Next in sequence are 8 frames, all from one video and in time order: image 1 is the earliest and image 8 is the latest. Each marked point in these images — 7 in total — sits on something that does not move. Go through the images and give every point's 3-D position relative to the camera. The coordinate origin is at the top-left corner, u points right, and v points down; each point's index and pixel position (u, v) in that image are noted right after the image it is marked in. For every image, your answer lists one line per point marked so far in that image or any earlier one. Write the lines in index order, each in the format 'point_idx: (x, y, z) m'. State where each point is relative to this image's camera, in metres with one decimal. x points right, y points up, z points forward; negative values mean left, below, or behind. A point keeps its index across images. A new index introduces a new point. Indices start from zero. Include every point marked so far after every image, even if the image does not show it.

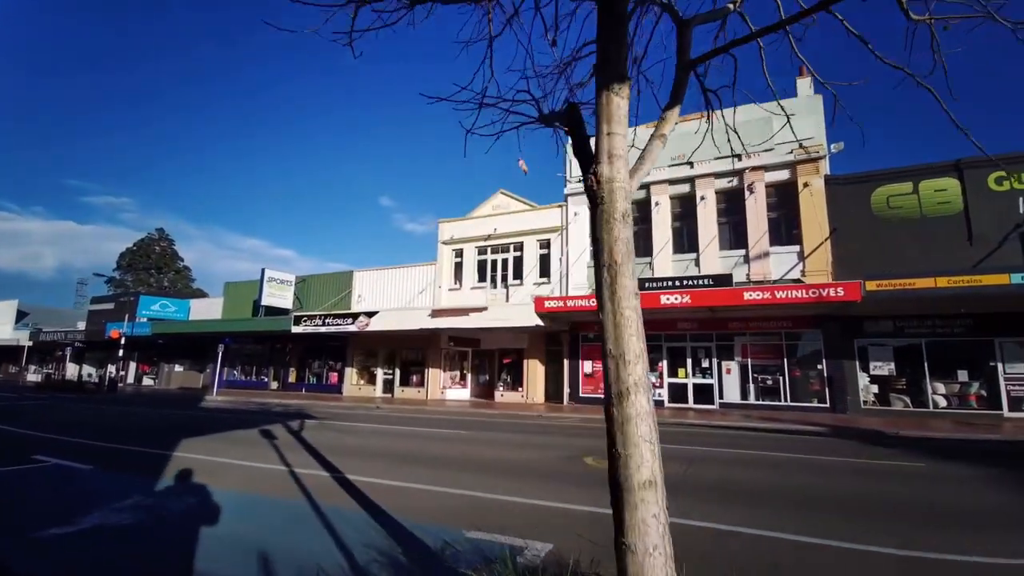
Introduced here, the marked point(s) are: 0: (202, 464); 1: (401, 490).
0: (-3.3, -1.9, +6.0) m
1: (-0.9, -1.9, +5.2) m
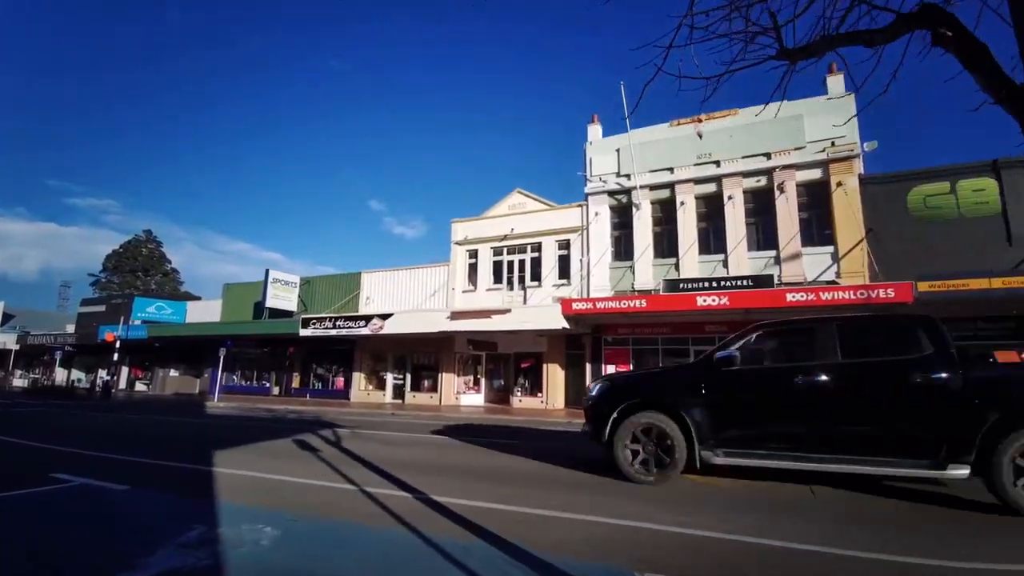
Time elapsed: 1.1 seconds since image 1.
0: (-2.4, -1.8, +5.3) m
1: (0.0, -1.9, +4.5) m
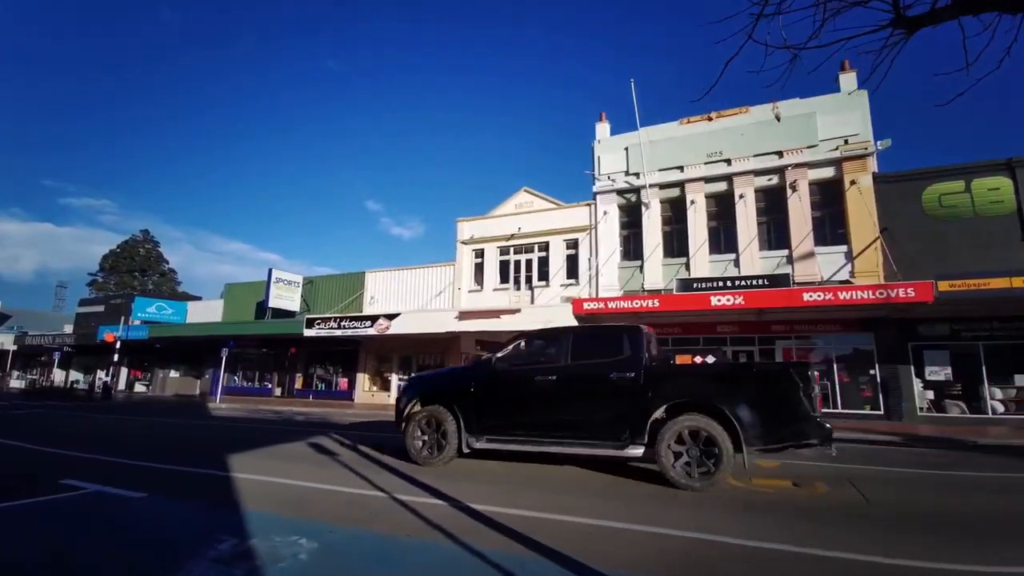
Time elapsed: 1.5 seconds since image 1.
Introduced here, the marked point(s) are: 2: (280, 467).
0: (-2.1, -1.8, +5.1) m
1: (+0.3, -1.8, +4.3) m
2: (-2.6, -2.1, +6.5) m
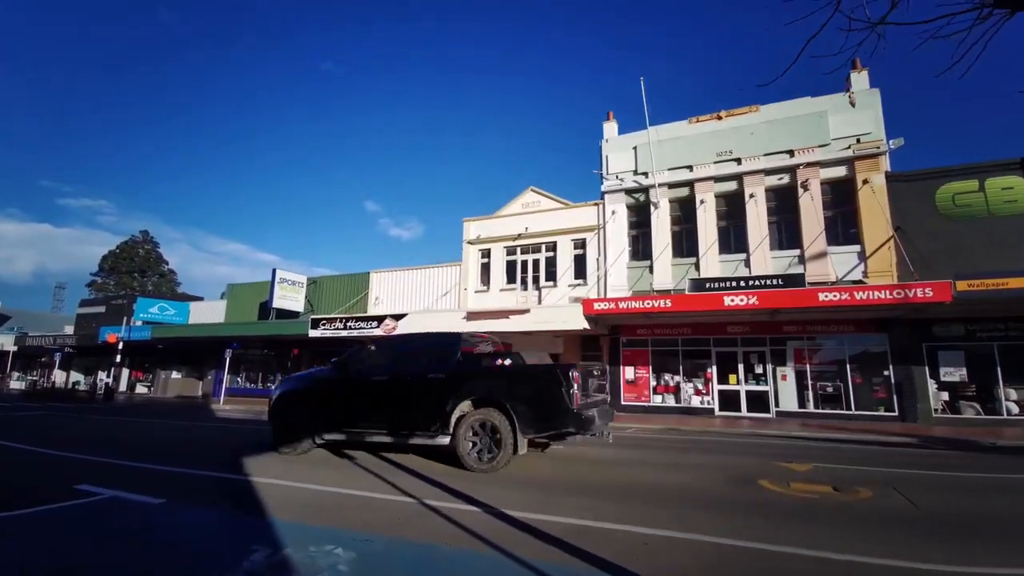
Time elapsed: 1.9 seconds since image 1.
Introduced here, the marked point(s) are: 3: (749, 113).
0: (-1.8, -1.8, +4.9) m
1: (+0.6, -1.8, +4.1) m
2: (-2.4, -2.0, +6.4) m
3: (+6.8, +5.0, +16.2) m
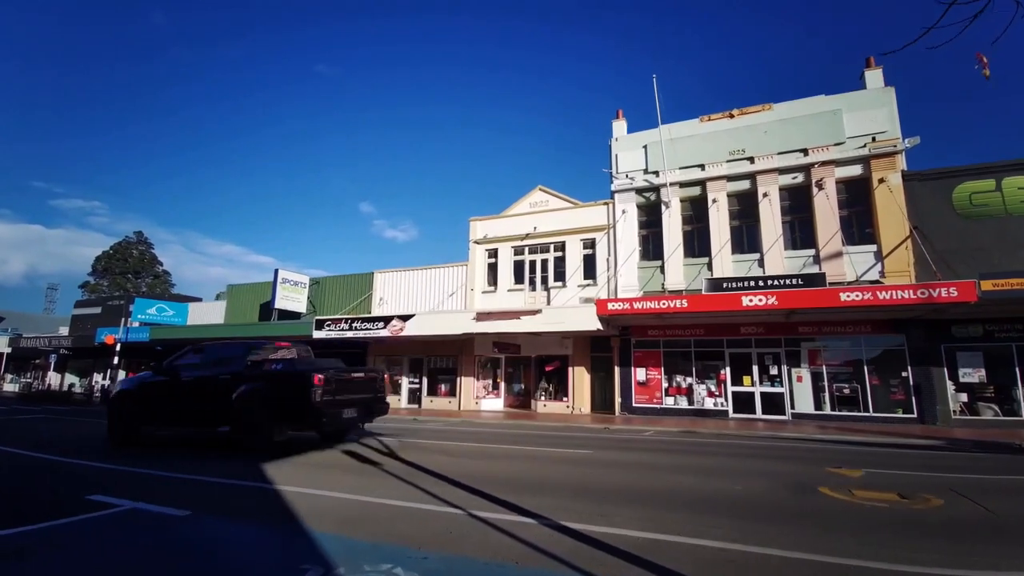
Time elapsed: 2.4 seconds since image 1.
0: (-1.4, -1.8, +4.6) m
1: (+1.0, -1.8, +3.8) m
2: (-2.0, -2.0, +6.0) m
3: (+7.1, +5.0, +16.0) m
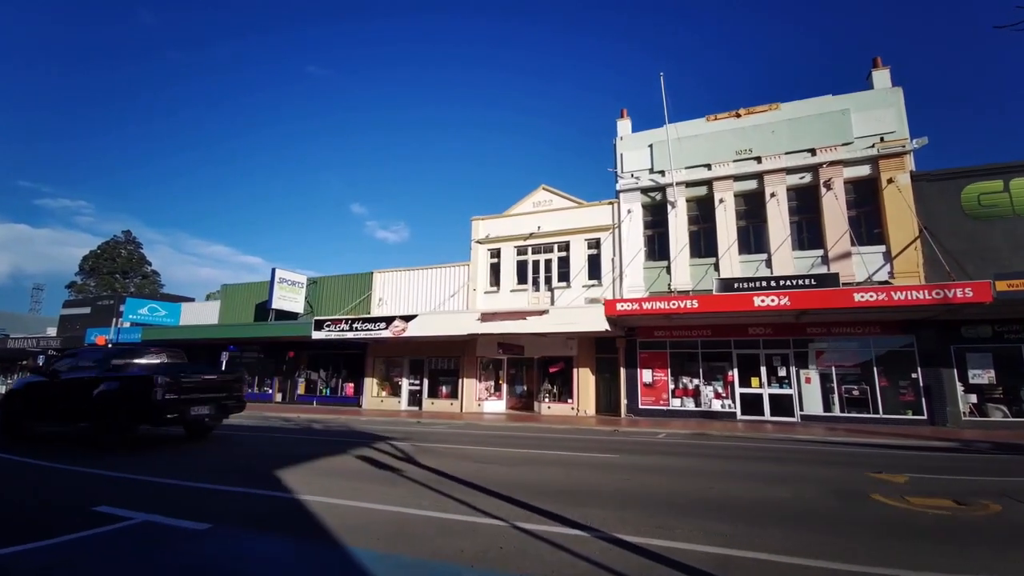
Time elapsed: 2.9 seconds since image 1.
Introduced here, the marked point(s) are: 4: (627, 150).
0: (-1.1, -1.8, +4.3) m
1: (+1.3, -1.8, +3.6) m
2: (-1.7, -2.0, +5.7) m
3: (+7.2, +5.0, +15.9) m
4: (+3.5, +4.2, +17.3) m
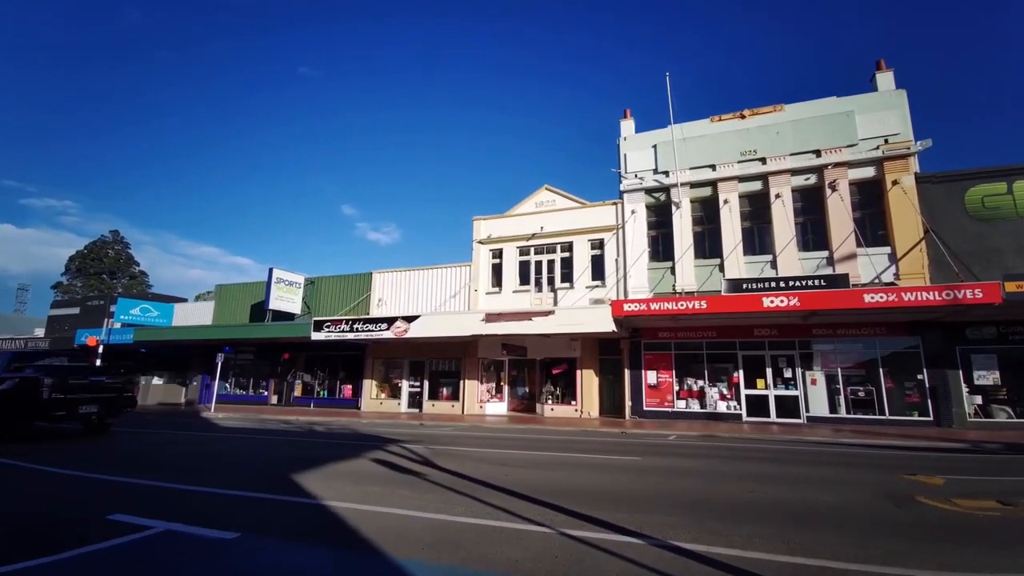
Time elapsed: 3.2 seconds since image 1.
0: (-0.8, -1.7, +4.1) m
1: (+1.7, -1.8, +3.5) m
2: (-1.4, -2.0, +5.5) m
3: (+7.3, +4.9, +15.9) m
4: (+3.6, +4.2, +17.2) m
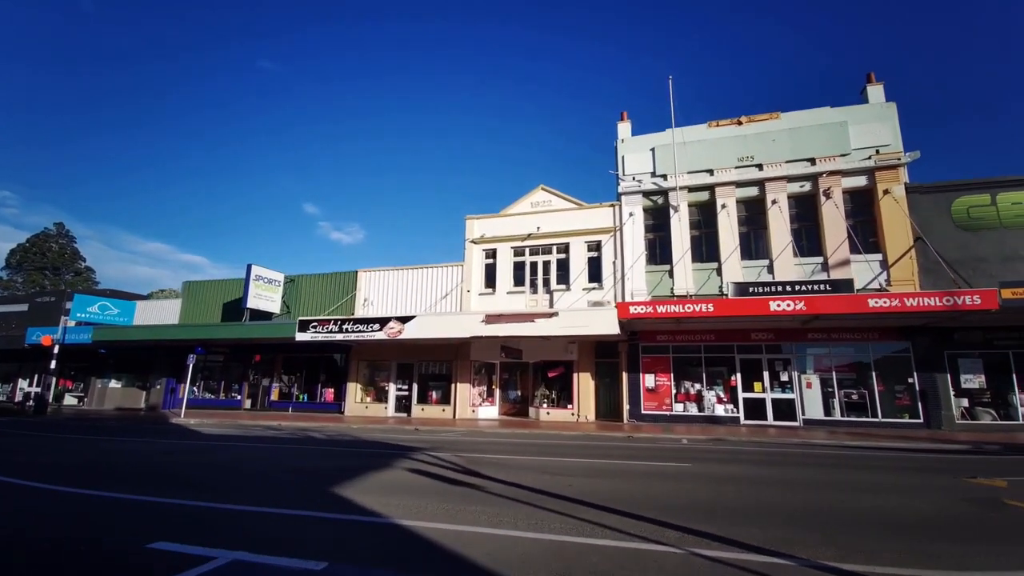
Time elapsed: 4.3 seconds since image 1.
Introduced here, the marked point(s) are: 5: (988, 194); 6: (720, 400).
0: (+0.1, -1.7, +3.8) m
1: (+2.5, -1.8, +3.3) m
2: (-0.6, -2.0, +5.1) m
3: (+7.3, +4.8, +16.1) m
4: (+3.5, +4.1, +17.1) m
5: (+12.2, +2.4, +14.5) m
6: (+5.6, -3.0, +15.2) m
